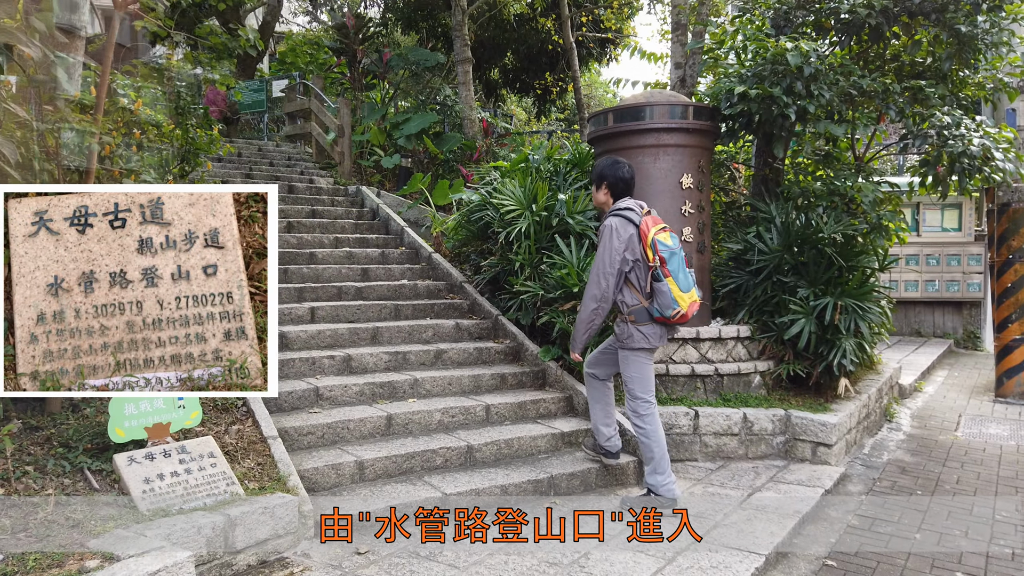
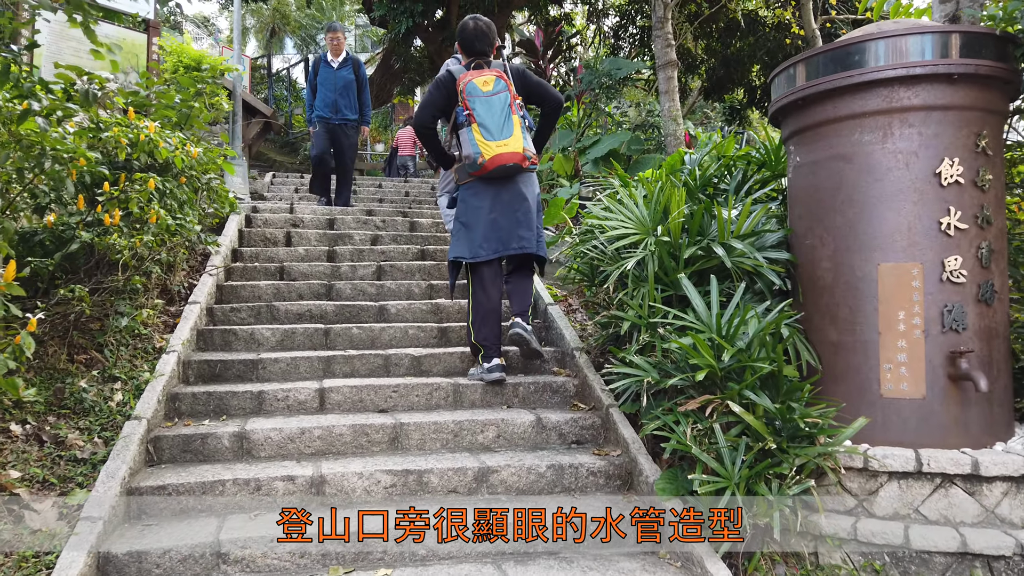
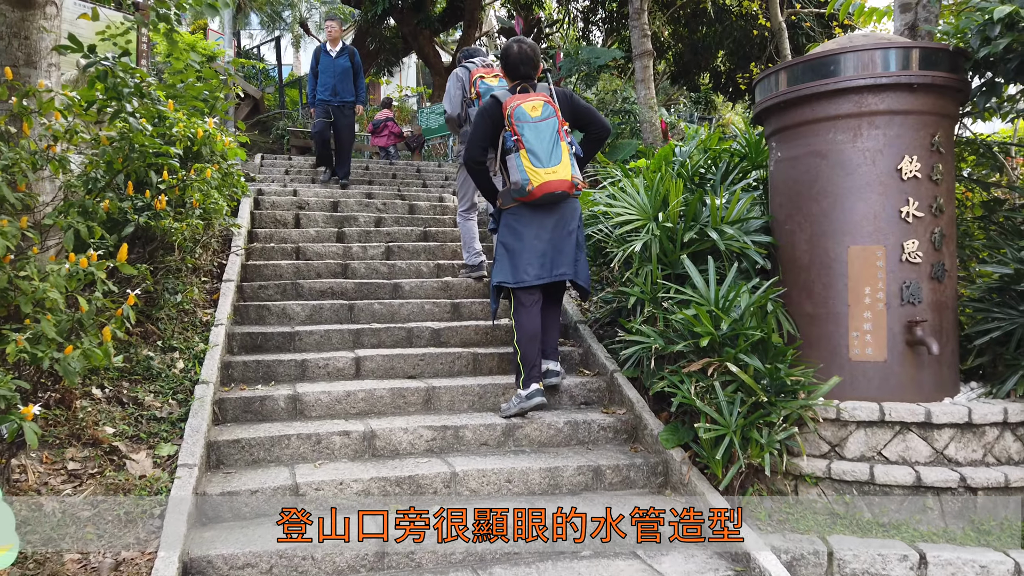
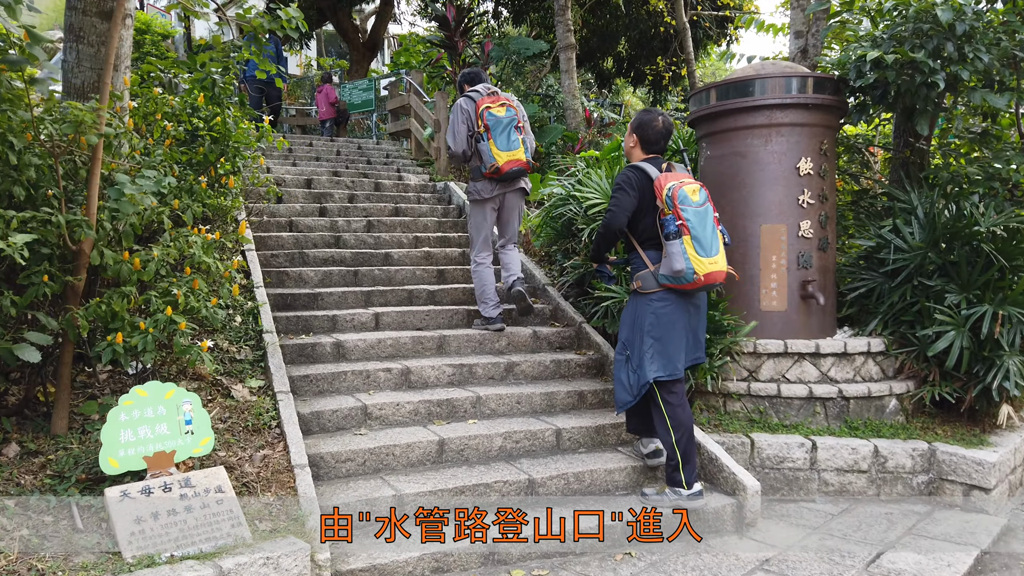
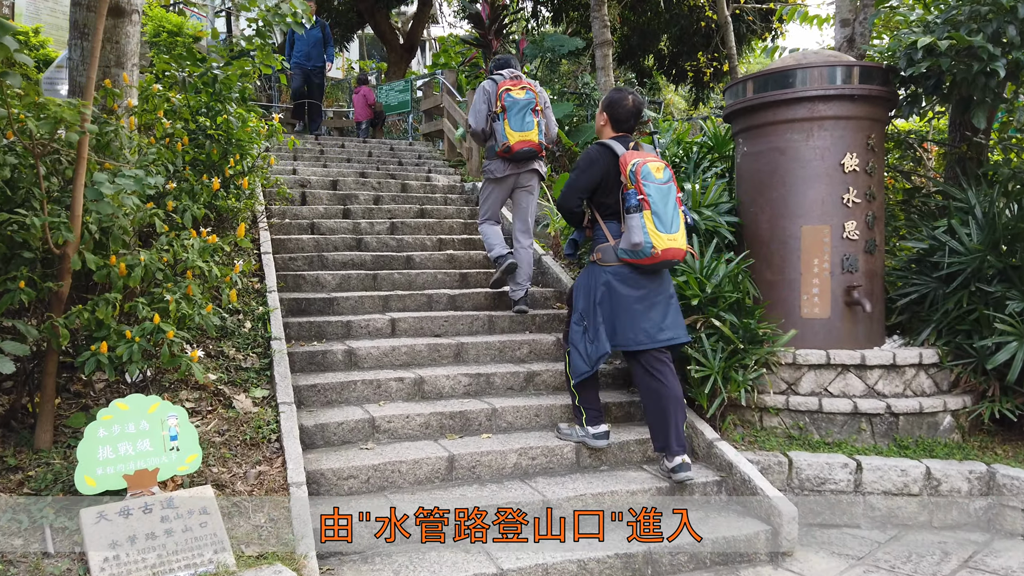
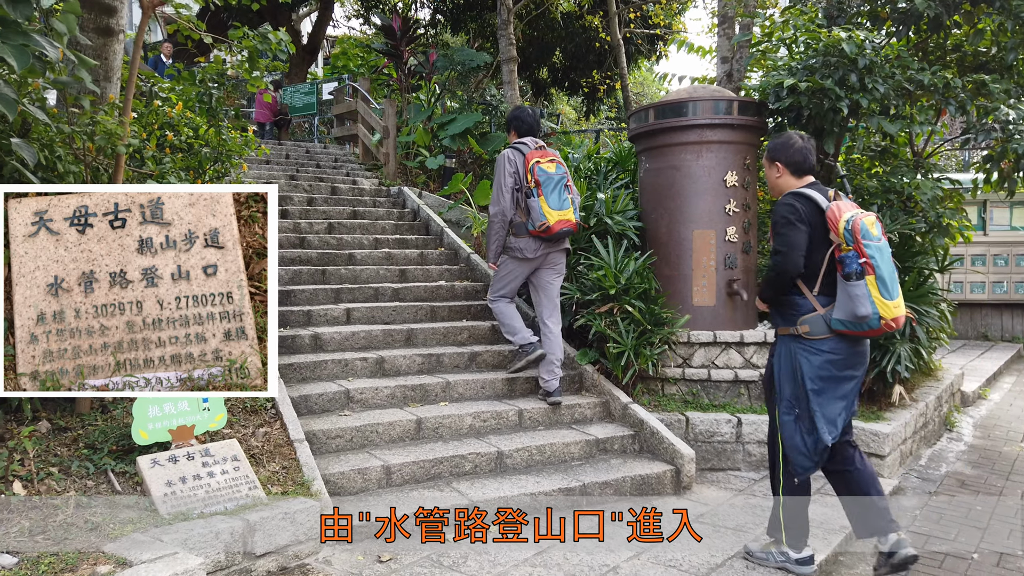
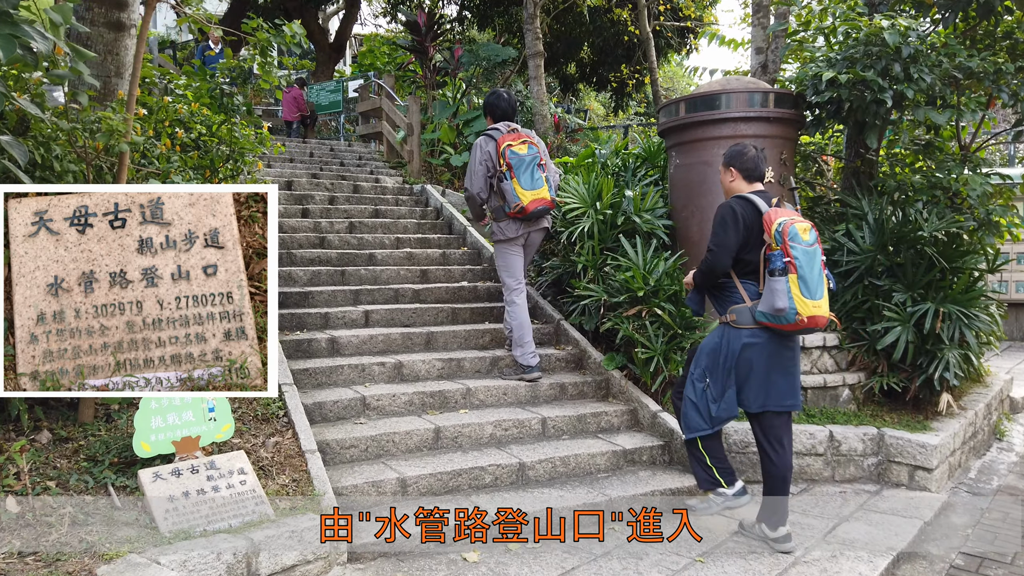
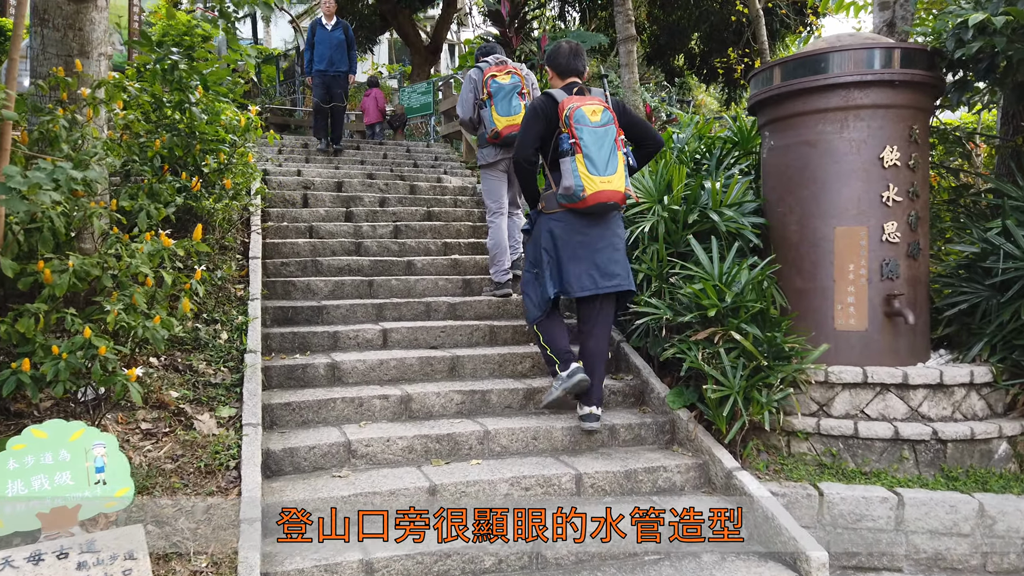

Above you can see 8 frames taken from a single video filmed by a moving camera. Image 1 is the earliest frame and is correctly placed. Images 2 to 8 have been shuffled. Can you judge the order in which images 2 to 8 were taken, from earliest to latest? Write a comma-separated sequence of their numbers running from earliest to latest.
6, 7, 4, 5, 8, 3, 2
